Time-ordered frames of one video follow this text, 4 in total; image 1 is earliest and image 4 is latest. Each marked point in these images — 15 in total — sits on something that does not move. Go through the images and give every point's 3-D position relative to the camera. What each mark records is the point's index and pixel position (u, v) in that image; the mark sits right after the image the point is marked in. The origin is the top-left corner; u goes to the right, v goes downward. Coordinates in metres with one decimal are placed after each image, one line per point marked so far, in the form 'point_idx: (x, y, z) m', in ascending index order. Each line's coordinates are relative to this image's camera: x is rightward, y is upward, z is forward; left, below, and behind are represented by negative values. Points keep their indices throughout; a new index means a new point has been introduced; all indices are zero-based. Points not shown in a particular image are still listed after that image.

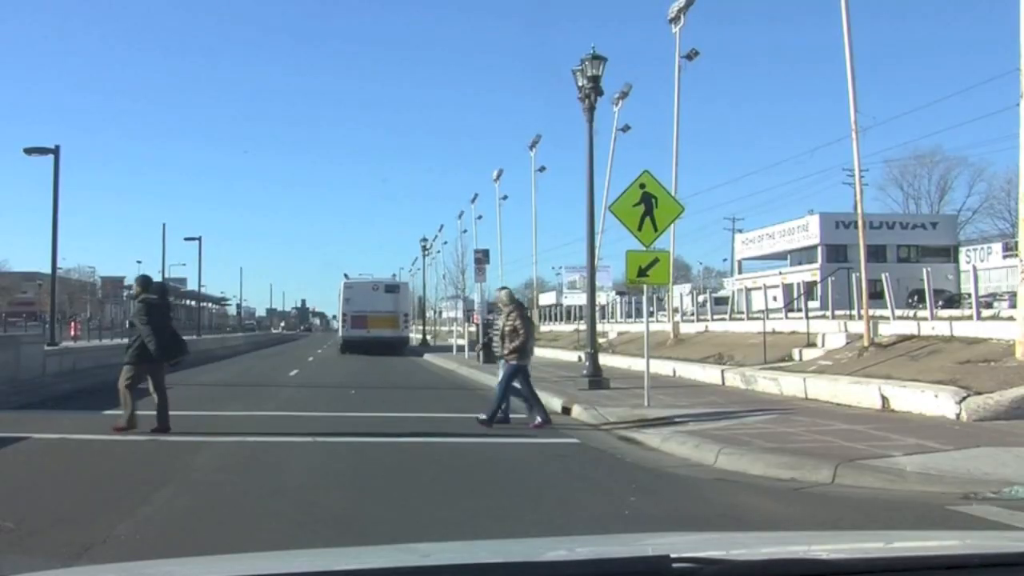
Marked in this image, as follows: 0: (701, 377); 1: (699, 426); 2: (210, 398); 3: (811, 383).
0: (+4.2, -2.0, +19.6) m
1: (+2.5, -1.9, +11.9) m
2: (-6.0, -2.2, +17.4) m
3: (+5.3, -1.7, +15.6) m
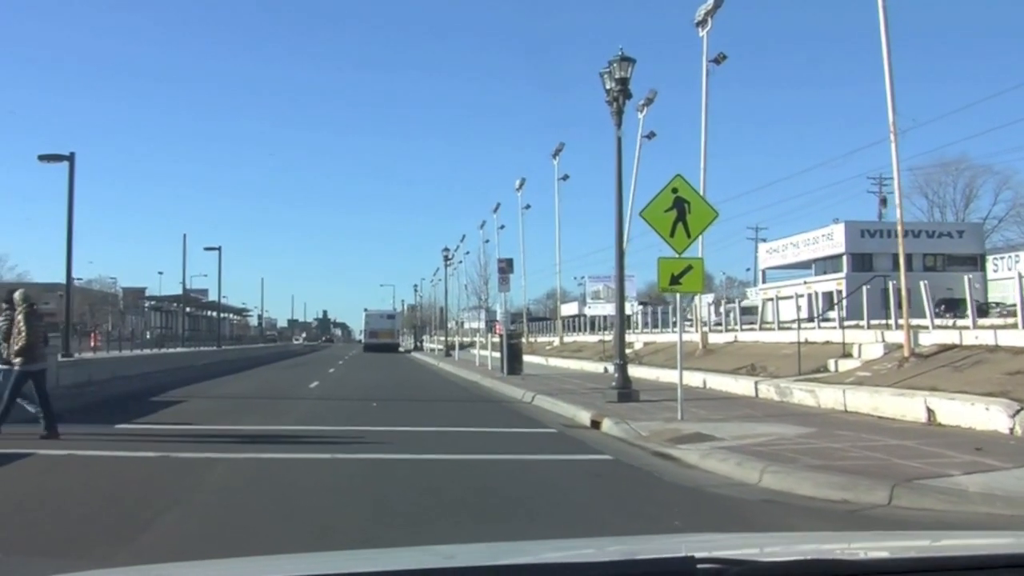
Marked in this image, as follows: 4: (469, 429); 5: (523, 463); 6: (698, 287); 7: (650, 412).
0: (+4.8, -2.2, +19.0) m
1: (+2.9, -2.0, +11.3) m
2: (-5.5, -2.4, +17.0) m
3: (+5.7, -1.8, +14.9) m
4: (-0.7, -2.3, +14.6) m
5: (+0.1, -2.2, +11.0) m
6: (+3.0, 0.0, +14.2) m
7: (+2.4, -2.1, +15.2) m
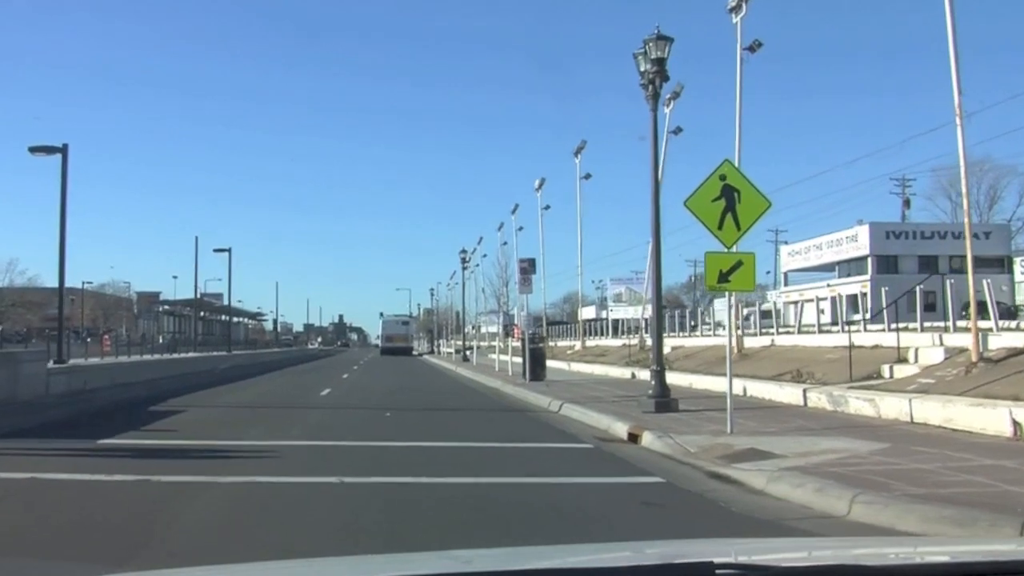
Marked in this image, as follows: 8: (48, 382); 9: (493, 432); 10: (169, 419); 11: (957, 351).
0: (+5.3, -2.2, +17.5) m
1: (+3.3, -1.9, +9.8) m
2: (-5.0, -2.4, +15.7) m
3: (+6.2, -1.8, +13.4) m
4: (-0.3, -2.3, +13.2) m
5: (+0.5, -2.1, +9.6) m
6: (+3.4, 0.0, +12.8) m
7: (+2.8, -2.1, +13.7) m
8: (-9.1, -1.8, +17.5) m
9: (-0.3, -2.4, +14.7) m
10: (-6.2, -2.3, +15.9) m
11: (+8.4, -1.2, +16.6) m
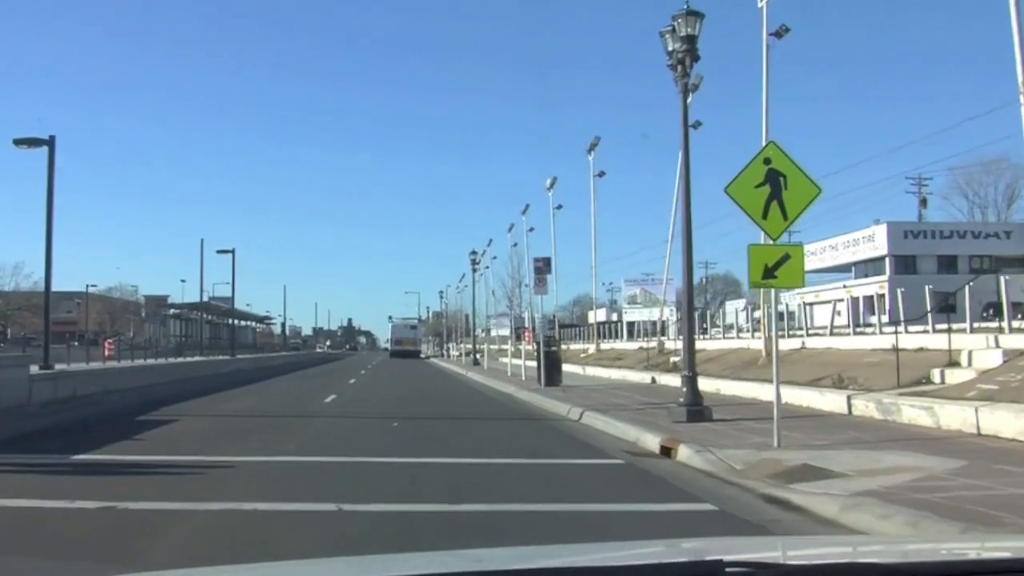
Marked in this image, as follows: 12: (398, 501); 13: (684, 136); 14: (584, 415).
0: (+5.6, -2.1, +16.1) m
1: (+3.5, -1.9, +8.5) m
2: (-4.7, -2.4, +14.4) m
3: (+6.4, -1.7, +12.0) m
4: (0.0, -2.3, +11.9) m
5: (+0.7, -2.1, +8.3) m
6: (+3.7, +0.1, +11.4) m
7: (+3.1, -2.1, +12.3) m
8: (-8.8, -1.8, +16.3) m
9: (0.0, -2.4, +13.4) m
10: (-5.9, -2.3, +14.6) m
11: (+8.7, -1.1, +15.2) m
12: (-1.1, -2.1, +8.8) m
13: (+2.9, +2.5, +14.8) m
14: (+1.4, -2.4, +16.9) m
